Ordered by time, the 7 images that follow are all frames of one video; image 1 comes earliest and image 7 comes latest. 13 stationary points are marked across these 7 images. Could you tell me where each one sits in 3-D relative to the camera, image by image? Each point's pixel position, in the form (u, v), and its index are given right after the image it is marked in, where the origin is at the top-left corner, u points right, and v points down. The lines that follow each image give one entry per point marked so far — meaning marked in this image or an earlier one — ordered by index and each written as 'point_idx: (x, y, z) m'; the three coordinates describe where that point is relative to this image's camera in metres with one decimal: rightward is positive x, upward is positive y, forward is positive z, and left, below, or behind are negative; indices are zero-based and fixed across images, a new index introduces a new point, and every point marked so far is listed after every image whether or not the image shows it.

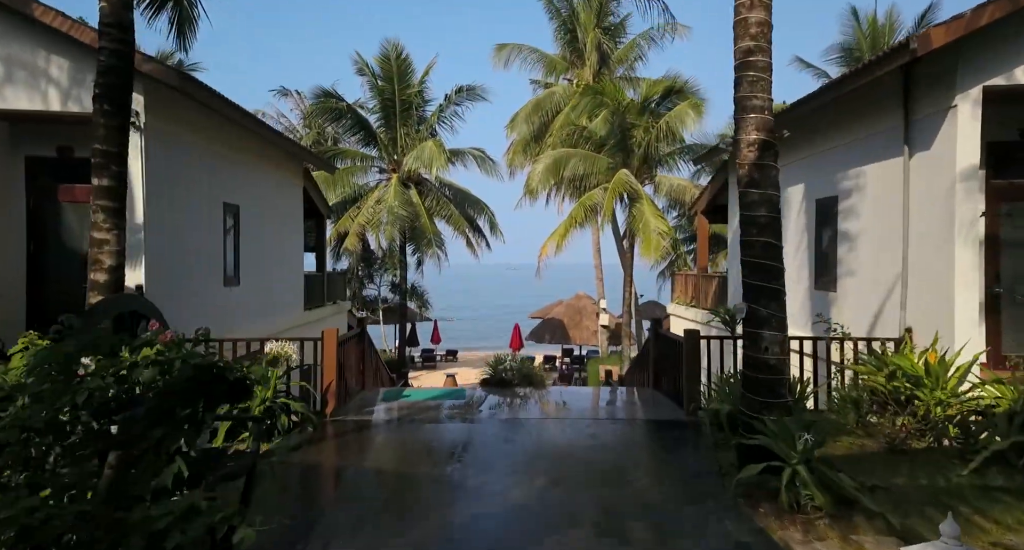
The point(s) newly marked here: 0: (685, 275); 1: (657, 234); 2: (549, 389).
0: (+3.7, 0.0, +15.9) m
1: (+3.3, +0.9, +16.7) m
2: (+0.4, -1.4, +9.0) m
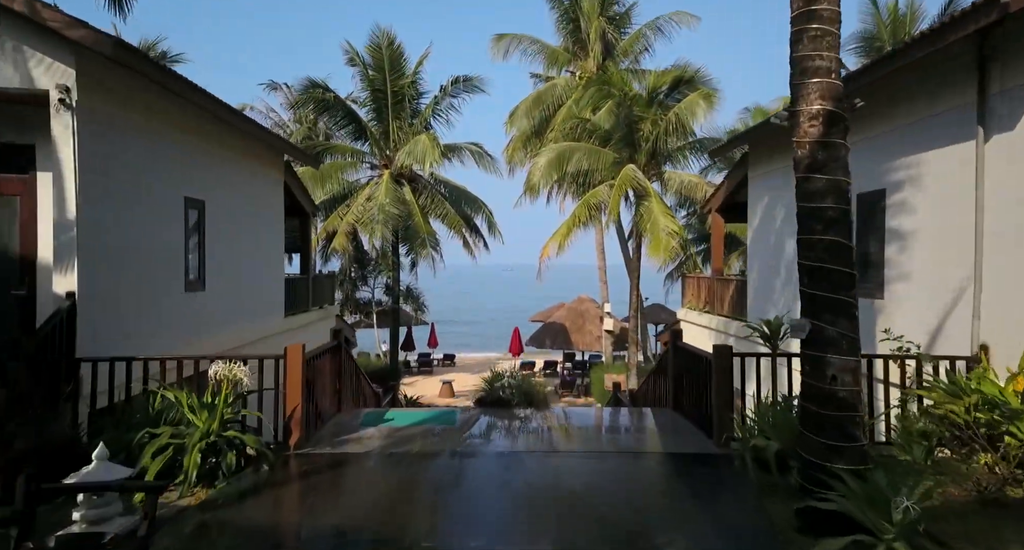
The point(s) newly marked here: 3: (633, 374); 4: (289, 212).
0: (+3.7, -0.1, +14.8) m
1: (+3.2, +0.9, +15.6) m
2: (+0.4, -1.4, +7.9) m
3: (+2.7, -2.3, +17.0) m
4: (-4.5, +1.3, +14.9) m
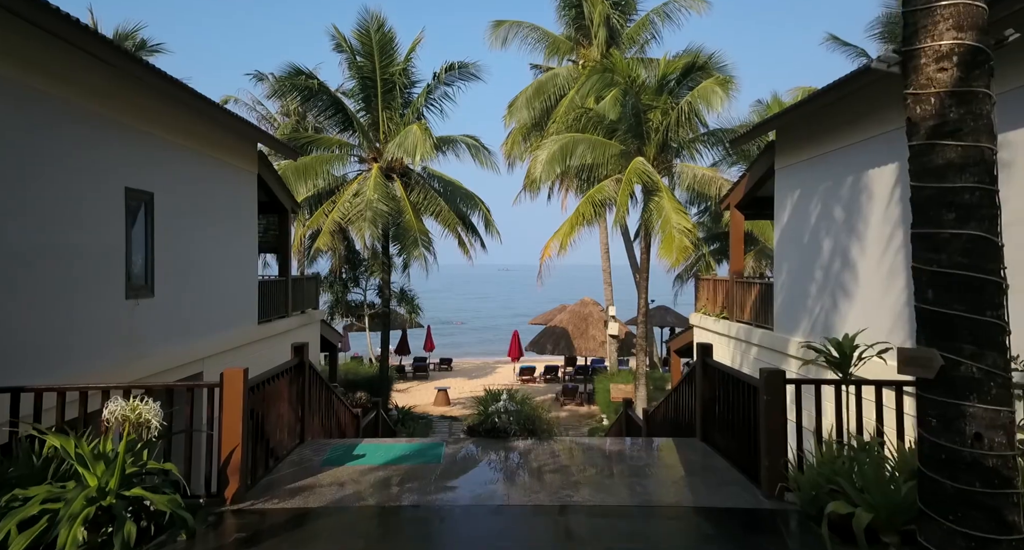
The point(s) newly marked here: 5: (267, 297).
0: (+3.7, -0.1, +13.5) m
1: (+3.2, +0.8, +14.4) m
2: (+0.4, -1.5, +6.6) m
3: (+2.7, -2.3, +15.7) m
4: (-4.5, +1.2, +13.7) m
5: (-4.1, -0.4, +12.5) m
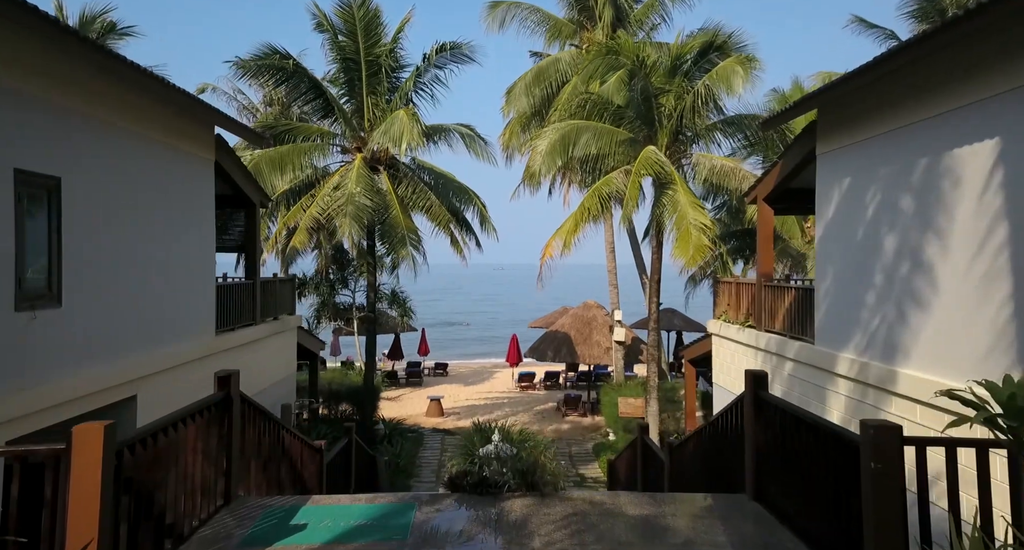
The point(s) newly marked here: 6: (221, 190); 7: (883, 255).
0: (+3.6, -0.2, +12.0) m
1: (+3.2, +0.8, +12.9) m
2: (+0.4, -1.5, +5.1) m
3: (+2.7, -2.3, +14.2) m
4: (-4.6, +1.2, +12.2) m
5: (-4.1, -0.4, +11.0) m
6: (-4.6, +1.3, +11.7) m
7: (+3.6, +0.2, +7.2) m
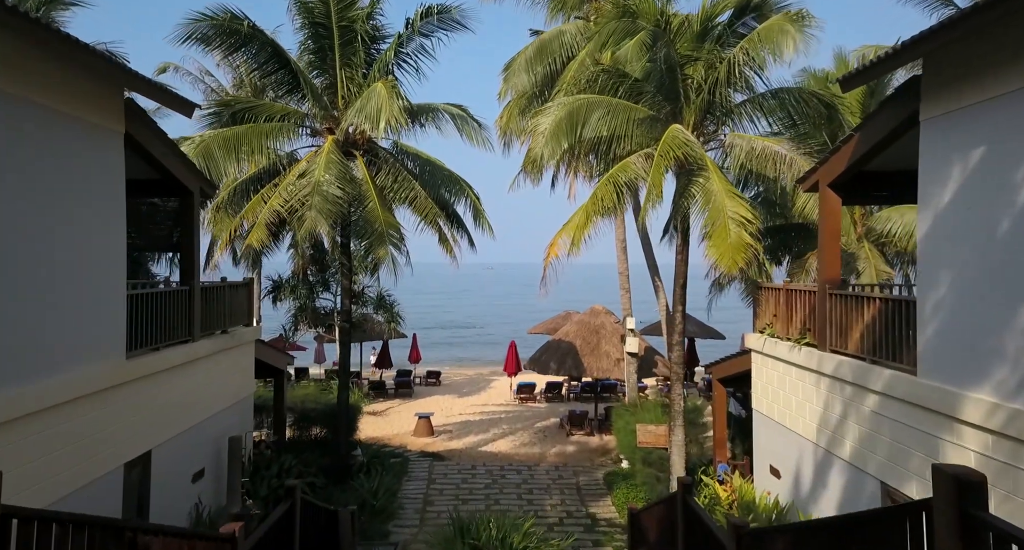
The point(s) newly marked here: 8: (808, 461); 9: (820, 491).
0: (+3.6, -0.2, +9.7) m
1: (+3.1, +0.7, +10.6) m
2: (+0.4, -1.6, +2.8) m
3: (+2.6, -2.4, +11.9) m
4: (-4.6, +1.1, +9.9) m
5: (-4.2, -0.5, +8.7) m
6: (-4.6, +1.3, +9.4) m
7: (+3.6, +0.1, +4.9) m
8: (+3.5, -2.2, +8.8) m
9: (+3.5, -2.5, +8.5) m
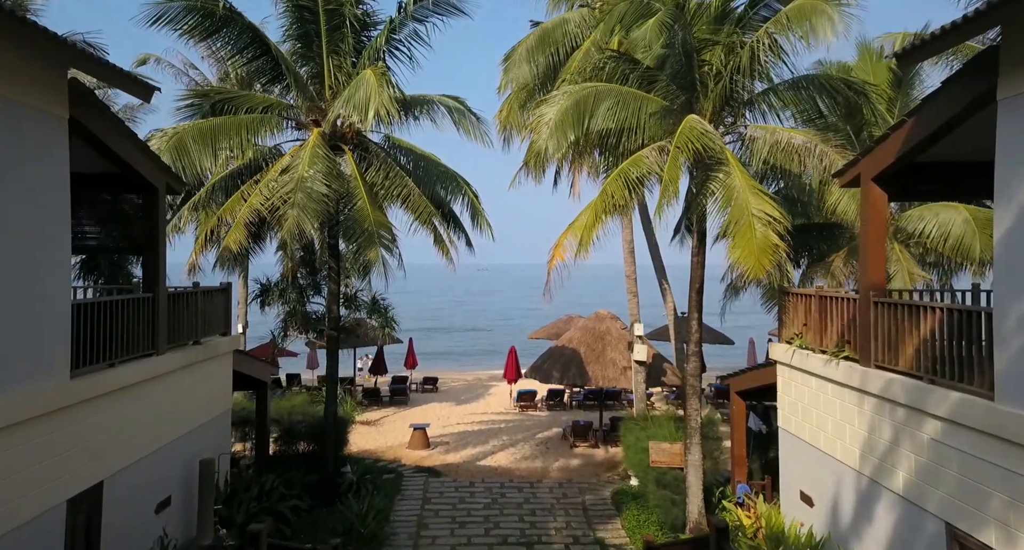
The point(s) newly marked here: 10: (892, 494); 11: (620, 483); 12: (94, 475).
0: (+3.6, -0.3, +8.7) m
1: (+3.2, +0.7, +9.6) m
2: (+0.4, -1.6, +1.8) m
3: (+2.7, -2.4, +10.9) m
4: (-4.6, +1.1, +8.8) m
5: (-4.1, -0.5, +7.7) m
6: (-4.5, +1.2, +8.4) m
7: (+3.6, +0.1, +3.9) m
8: (+3.5, -2.2, +7.8) m
9: (+3.5, -2.5, +7.5) m
10: (+3.6, -2.1, +7.0) m
11: (+2.1, -4.0, +14.3) m
12: (-4.0, -1.9, +7.1) m
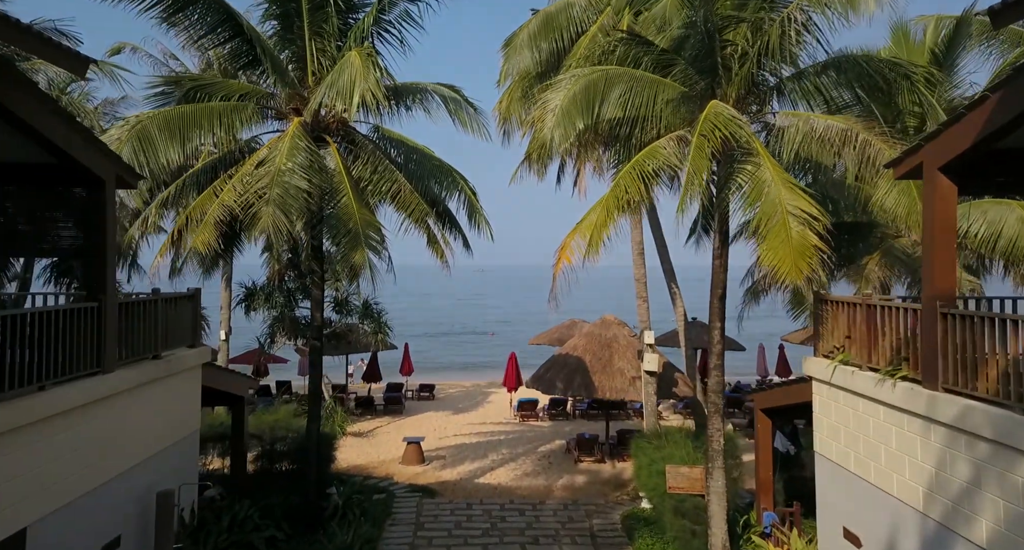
0: (+3.6, -0.3, +7.6) m
1: (+3.2, +0.6, +8.4) m
2: (+0.4, -1.7, +0.6) m
3: (+2.7, -2.5, +9.7) m
4: (-4.6, +1.0, +7.7) m
5: (-4.1, -0.6, +6.5) m
6: (-4.5, +1.1, +7.2) m
7: (+3.6, 0.0, +2.8) m
8: (+3.5, -2.3, +6.7) m
9: (+3.5, -2.6, +6.3) m
10: (+3.6, -2.1, +5.8) m
11: (+2.1, -4.1, +13.2) m
12: (-4.0, -2.0, +6.0) m
